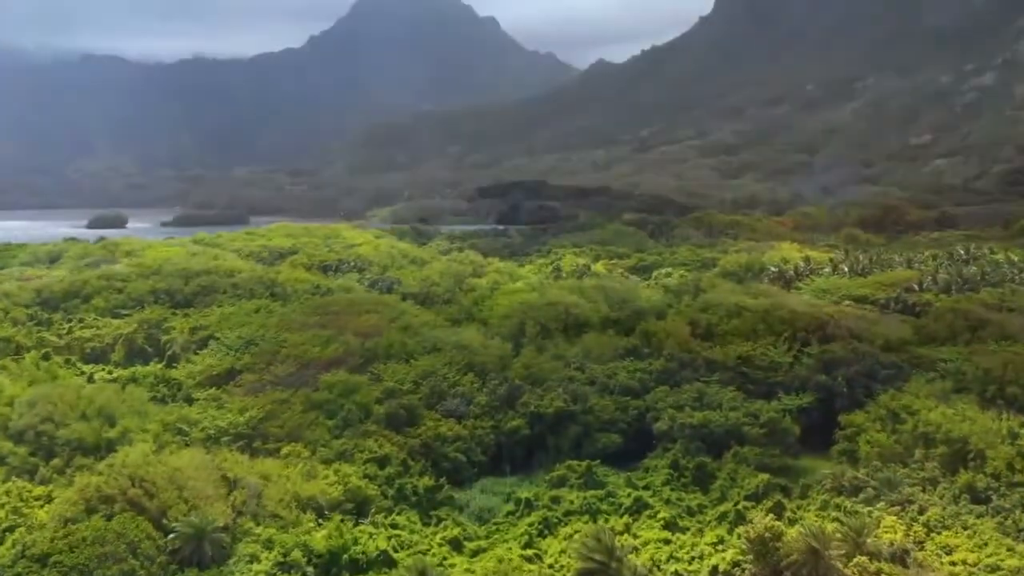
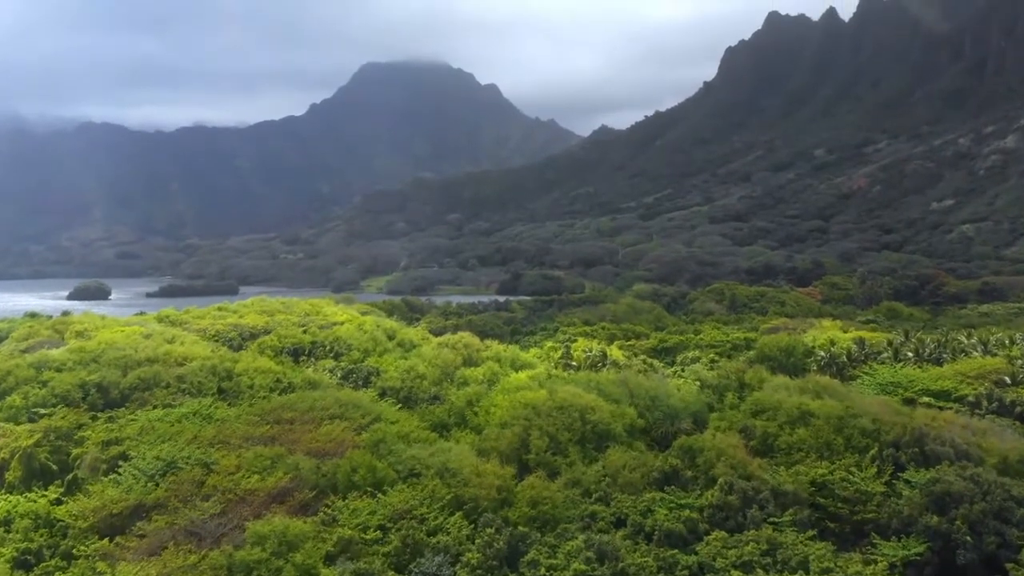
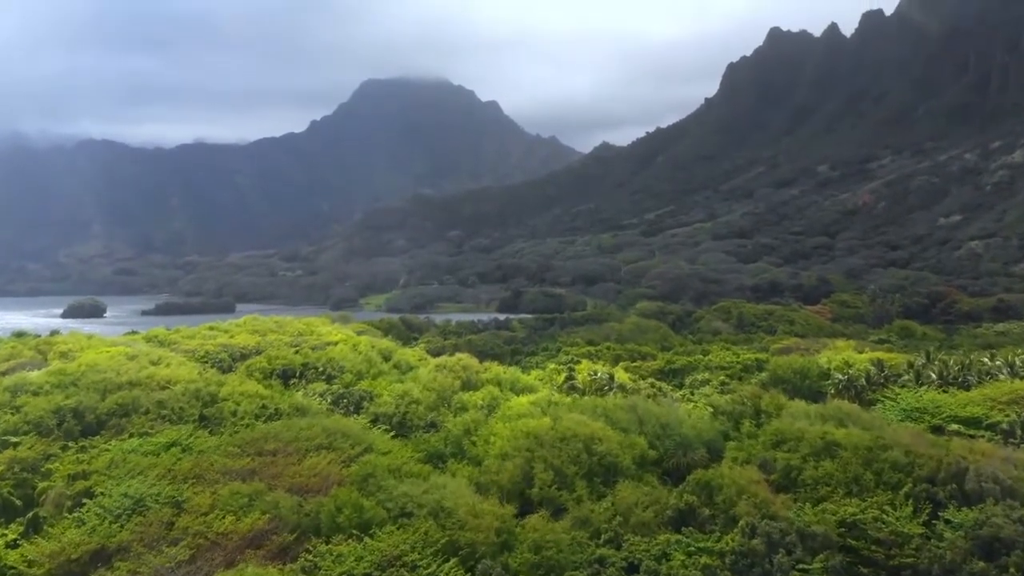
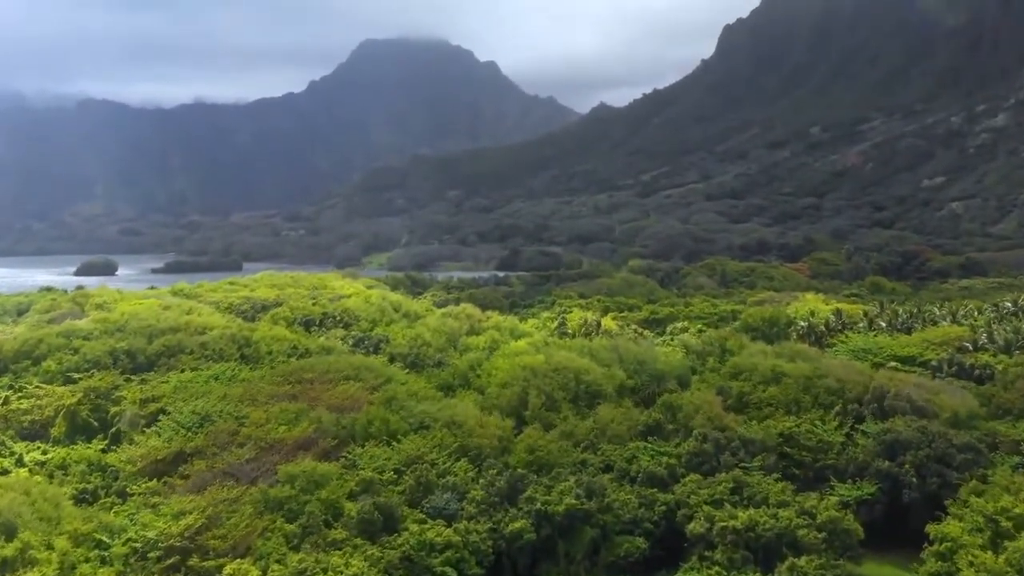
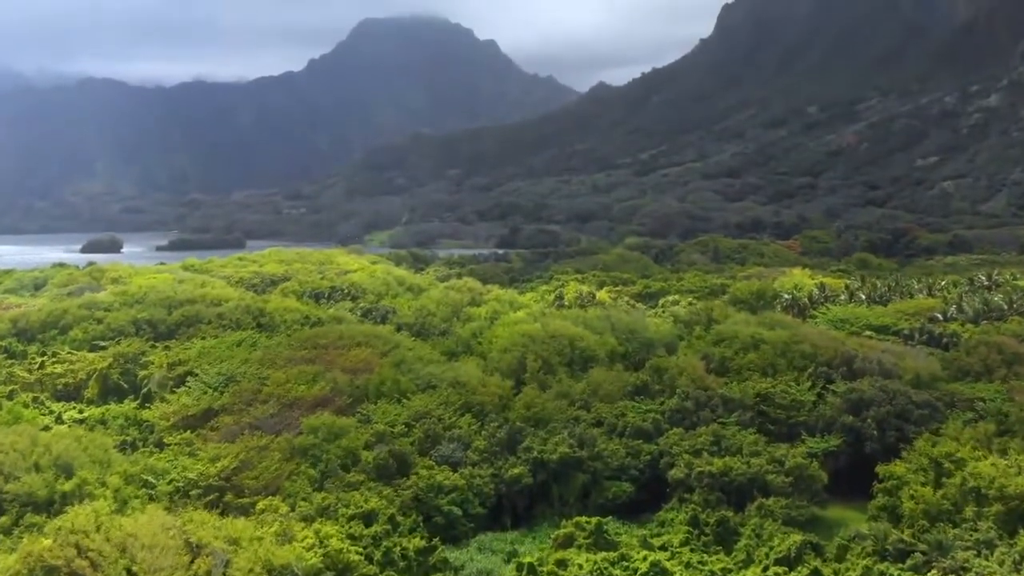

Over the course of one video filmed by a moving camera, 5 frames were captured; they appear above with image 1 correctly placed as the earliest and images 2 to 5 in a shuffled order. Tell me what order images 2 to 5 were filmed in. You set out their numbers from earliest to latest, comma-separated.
5, 4, 2, 3
